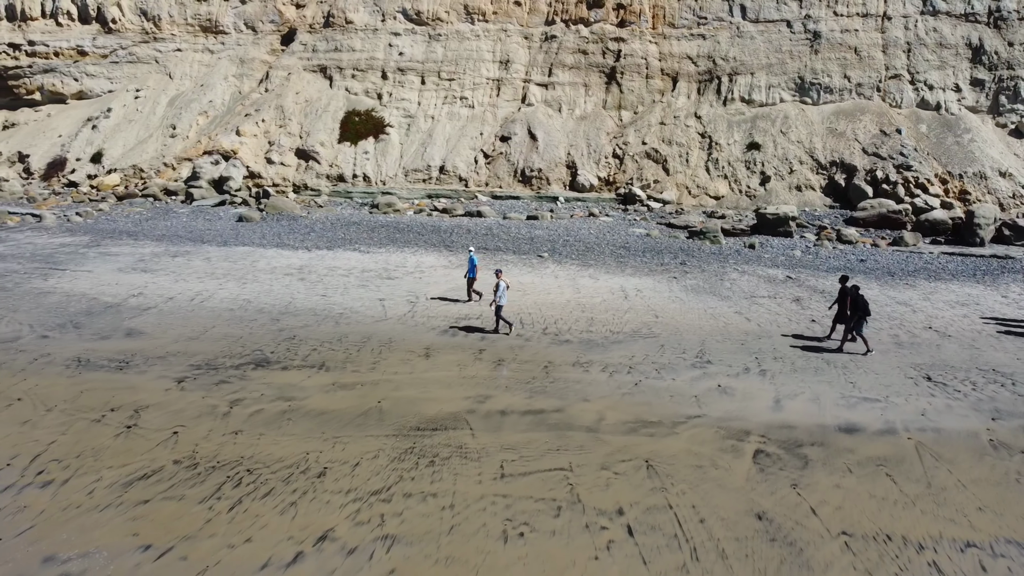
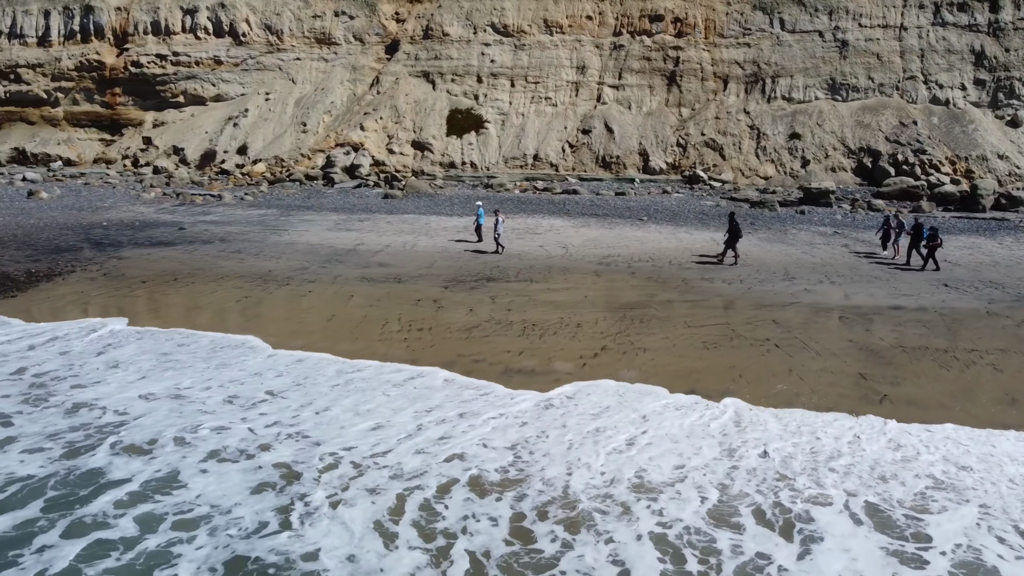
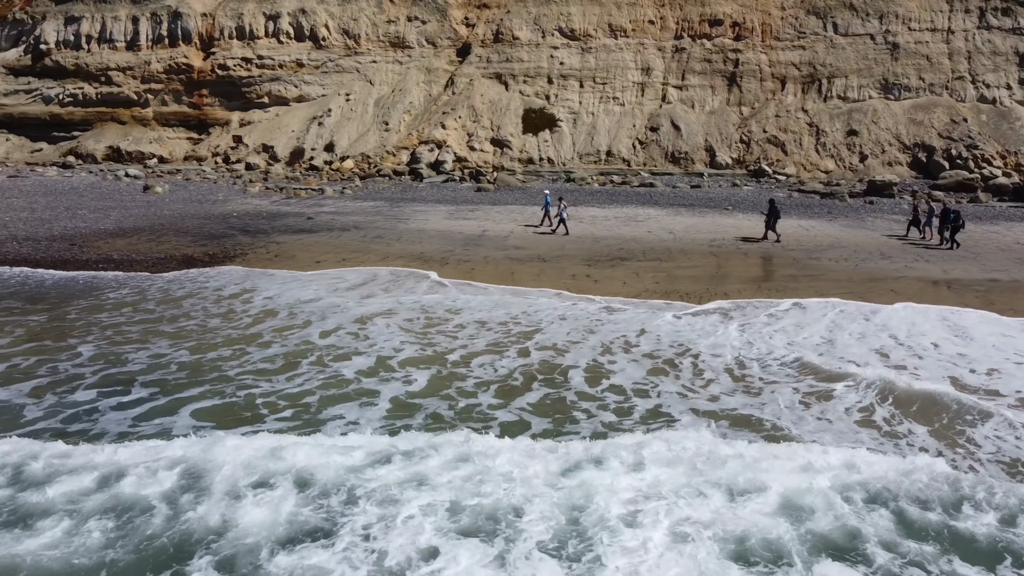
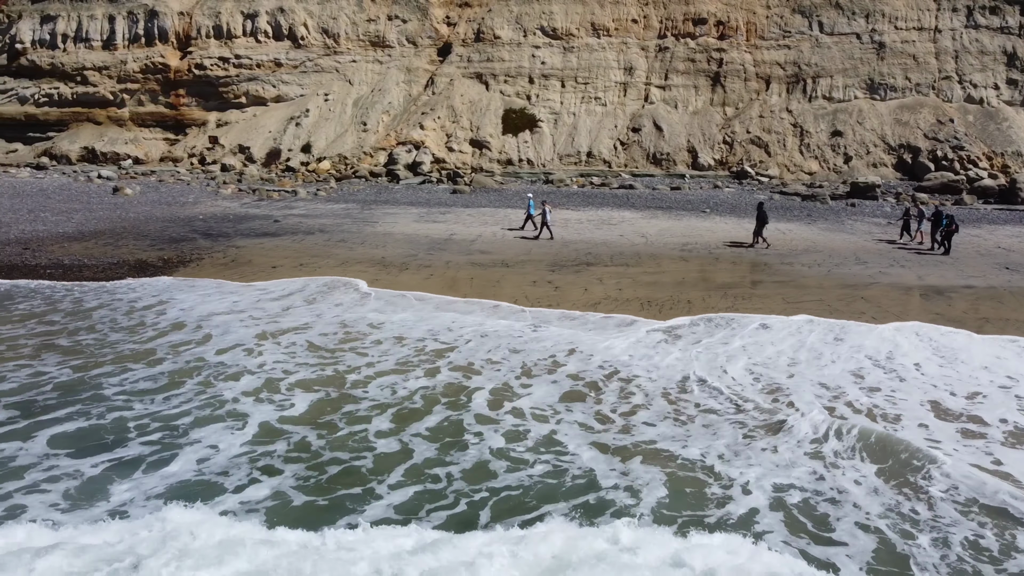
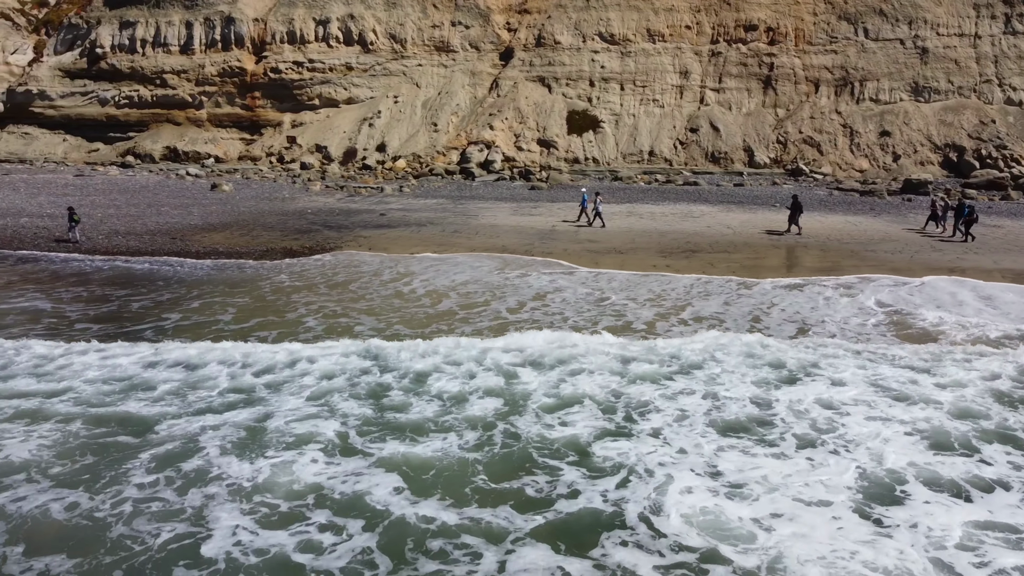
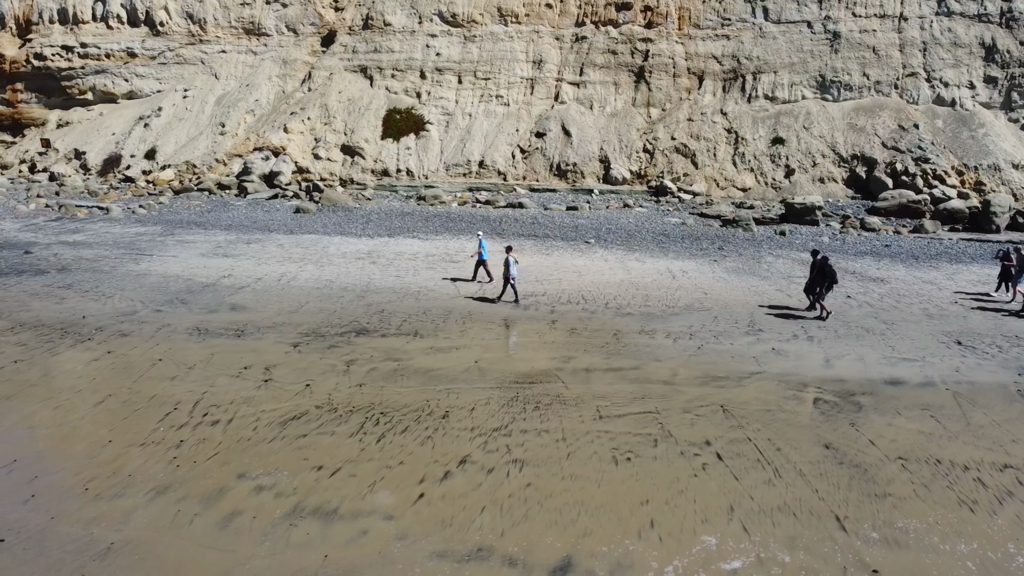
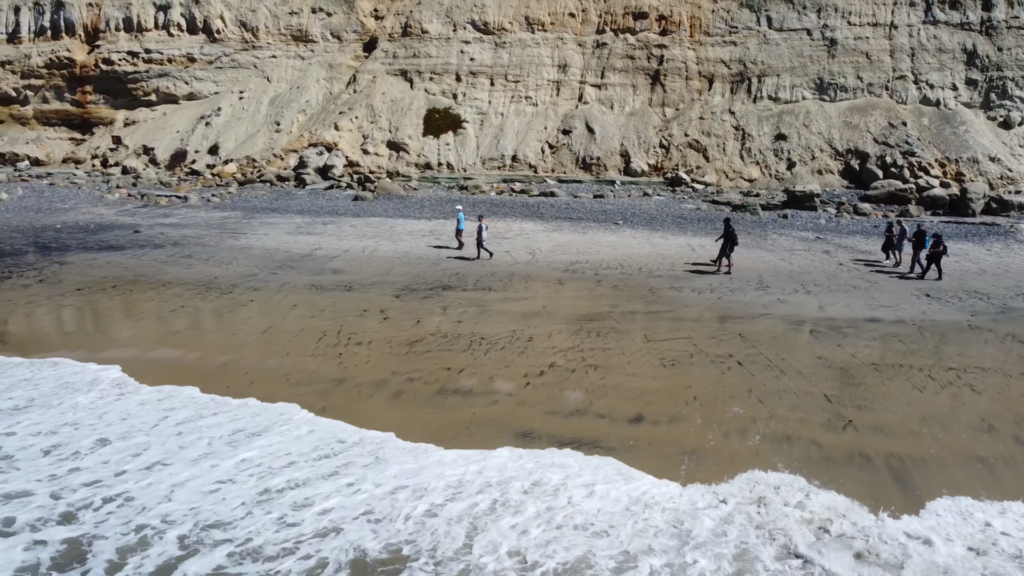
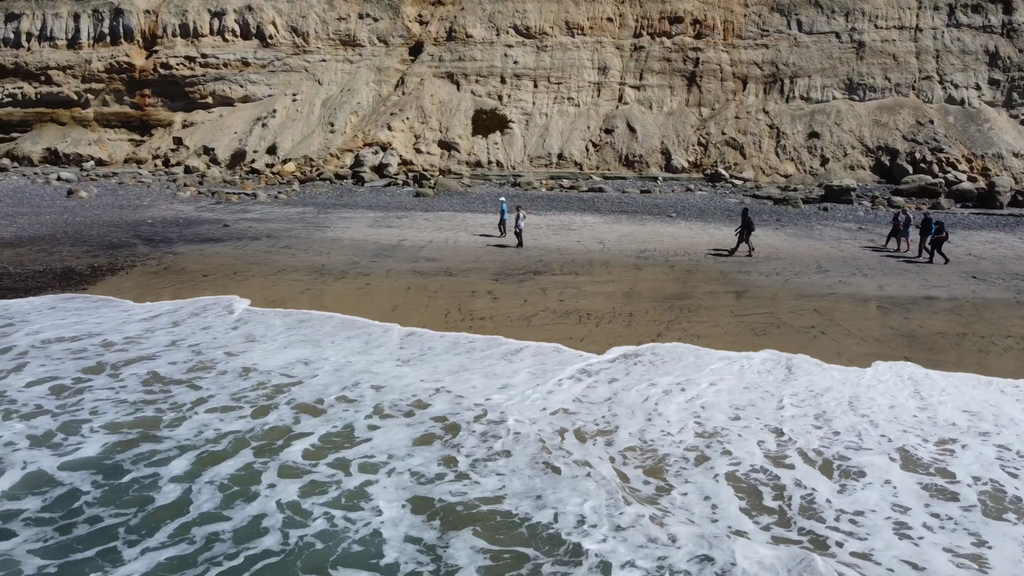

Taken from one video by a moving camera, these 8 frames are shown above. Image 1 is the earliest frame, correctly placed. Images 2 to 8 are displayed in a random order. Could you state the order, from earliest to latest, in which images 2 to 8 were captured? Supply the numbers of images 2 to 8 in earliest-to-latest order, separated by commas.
6, 7, 2, 8, 4, 3, 5
